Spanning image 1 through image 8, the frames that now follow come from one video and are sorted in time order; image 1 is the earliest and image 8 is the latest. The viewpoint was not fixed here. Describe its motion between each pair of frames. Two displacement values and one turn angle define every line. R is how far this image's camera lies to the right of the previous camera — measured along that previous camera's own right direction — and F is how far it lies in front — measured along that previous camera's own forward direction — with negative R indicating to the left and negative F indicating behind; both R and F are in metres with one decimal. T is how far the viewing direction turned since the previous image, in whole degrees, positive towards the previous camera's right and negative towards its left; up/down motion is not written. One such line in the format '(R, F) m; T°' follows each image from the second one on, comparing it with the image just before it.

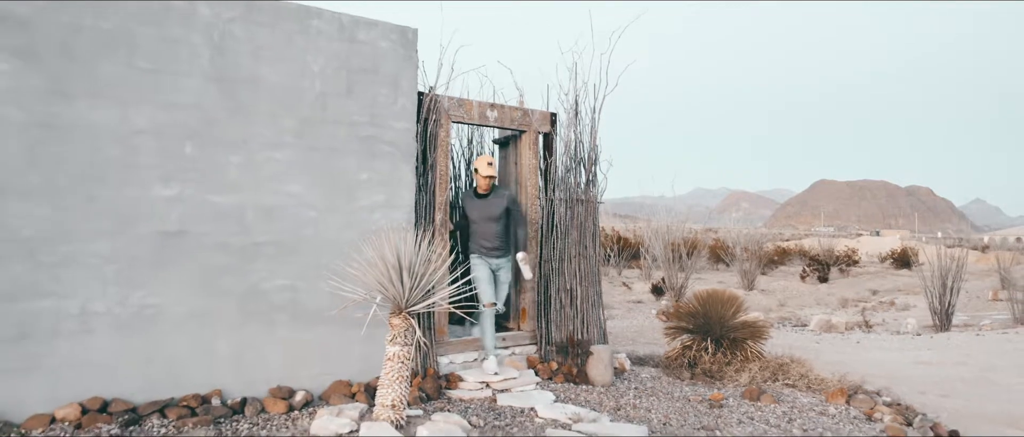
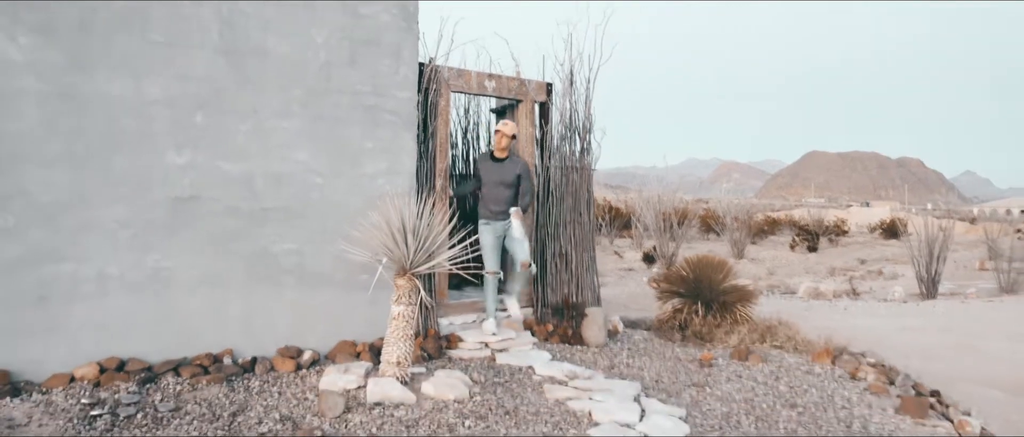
(0.0, -0.2) m; 0°
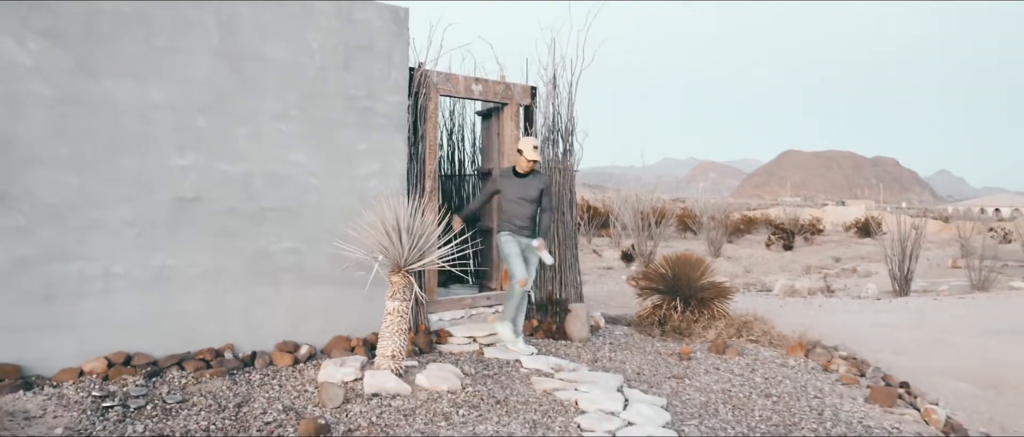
(0.0, -0.2) m; +1°
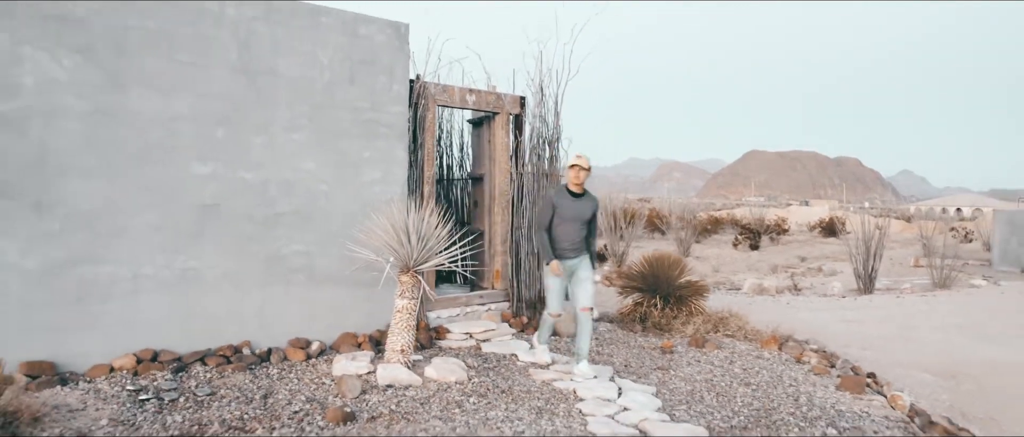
(-0.1, -0.3) m; +2°
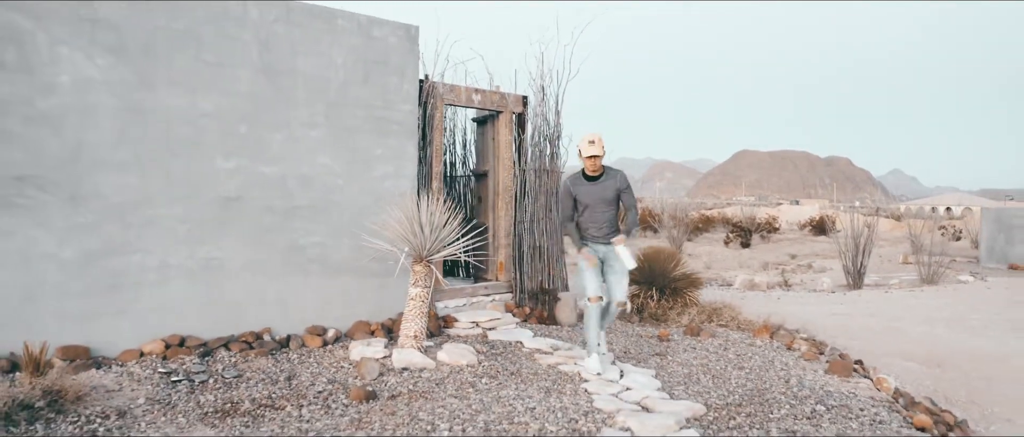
(-0.1, -0.2) m; 0°
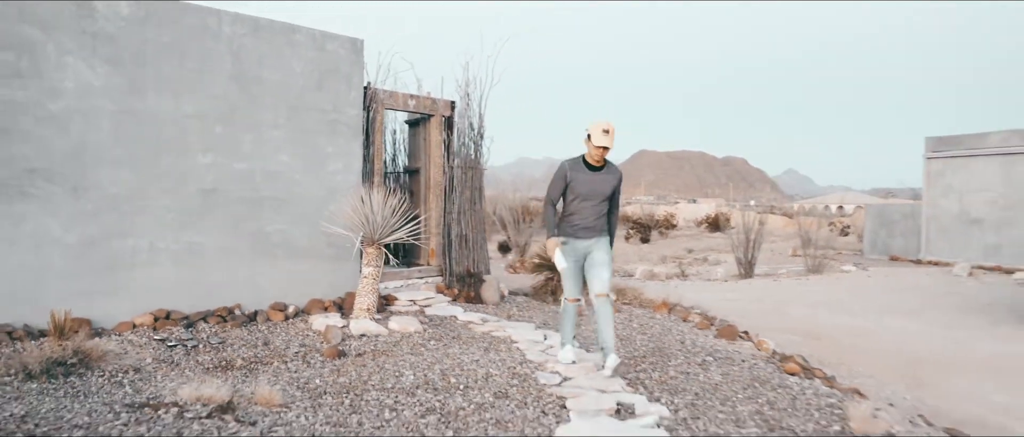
(-0.2, -0.8) m; +5°
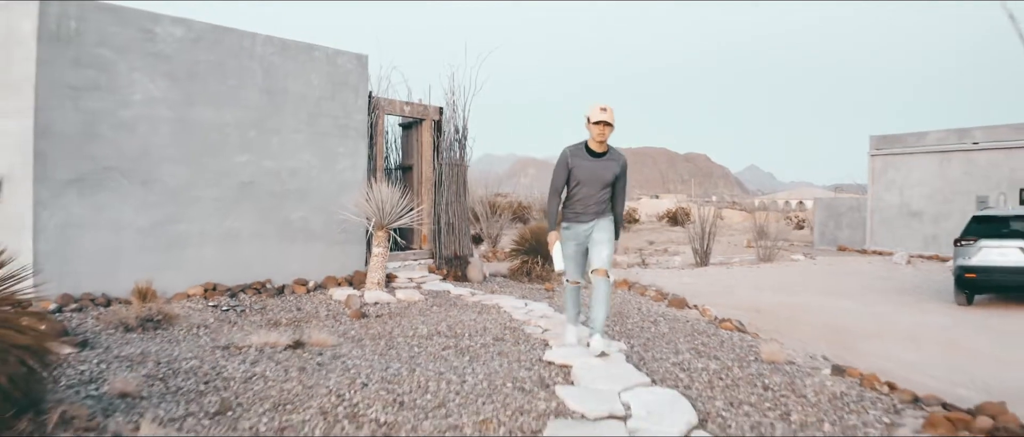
(-0.1, -1.0) m; +2°
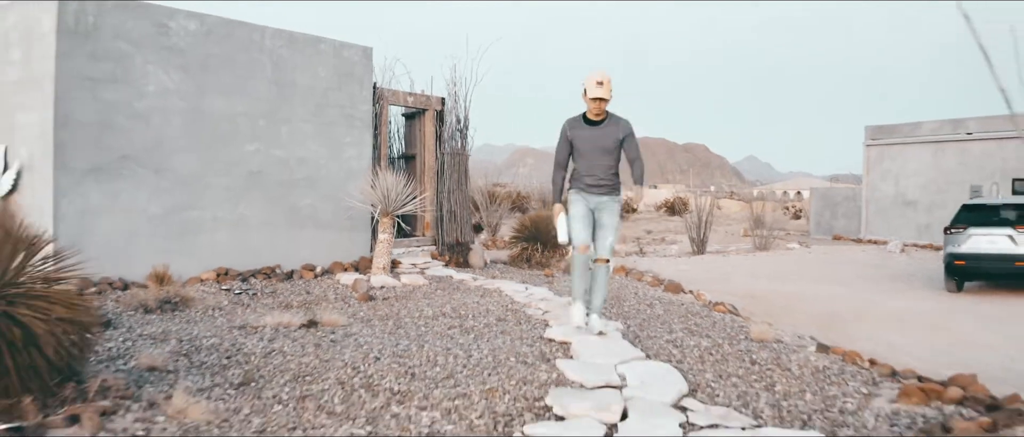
(0.0, -0.2) m; 0°
